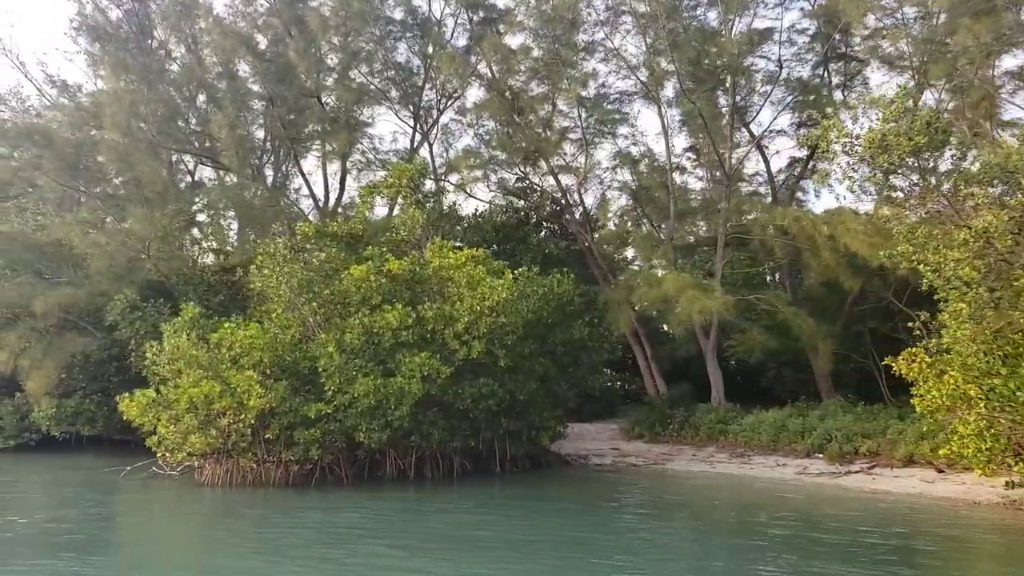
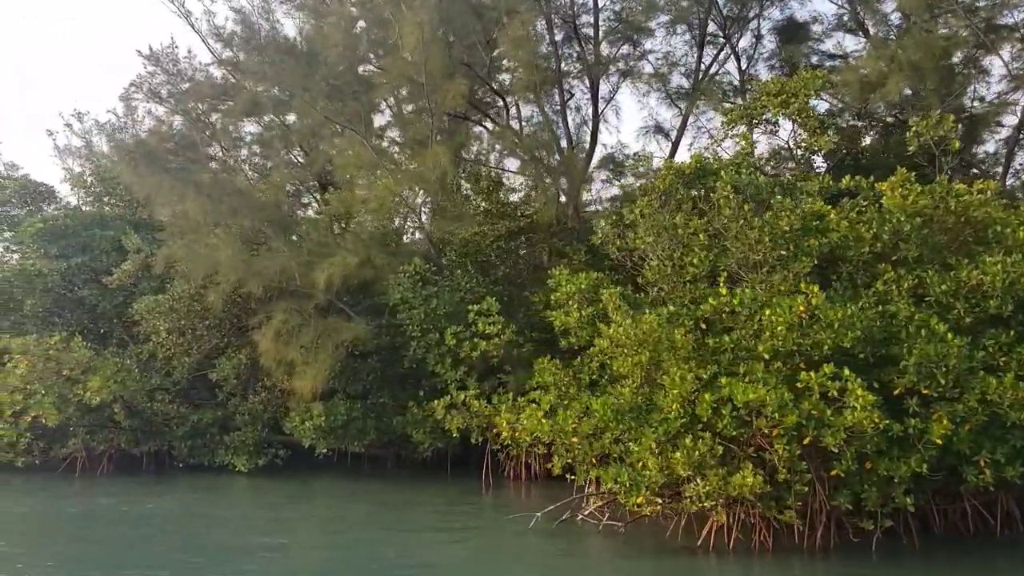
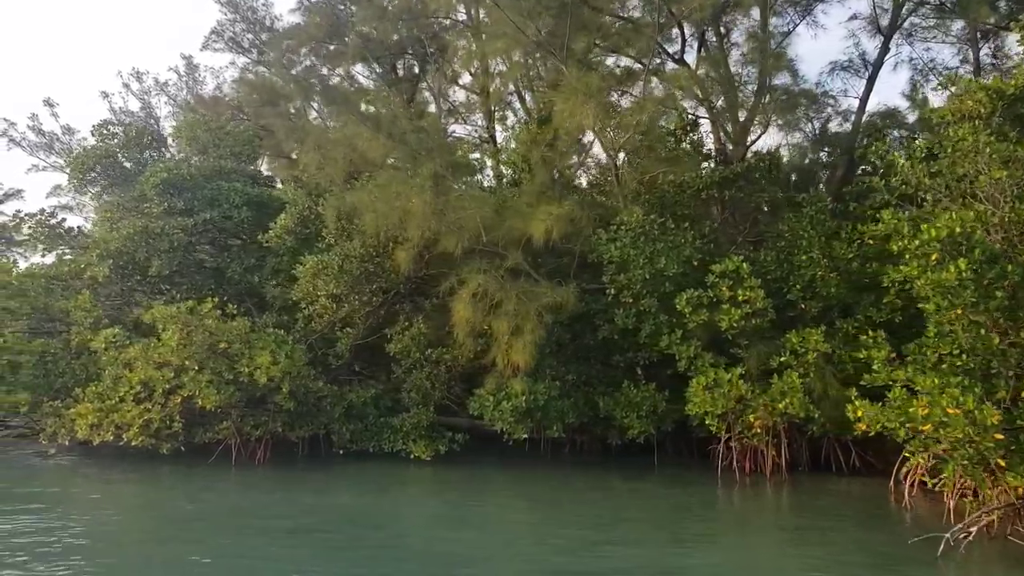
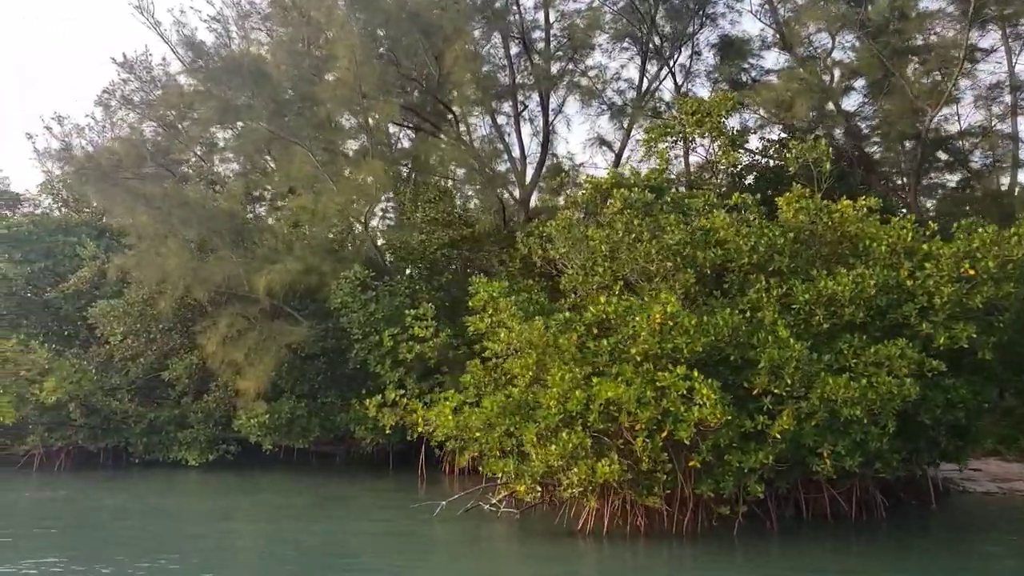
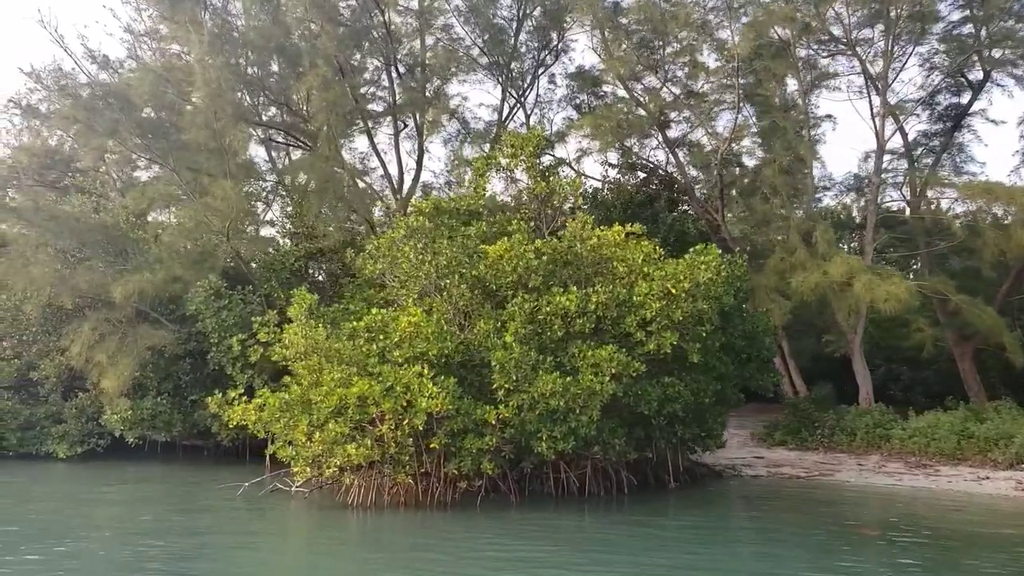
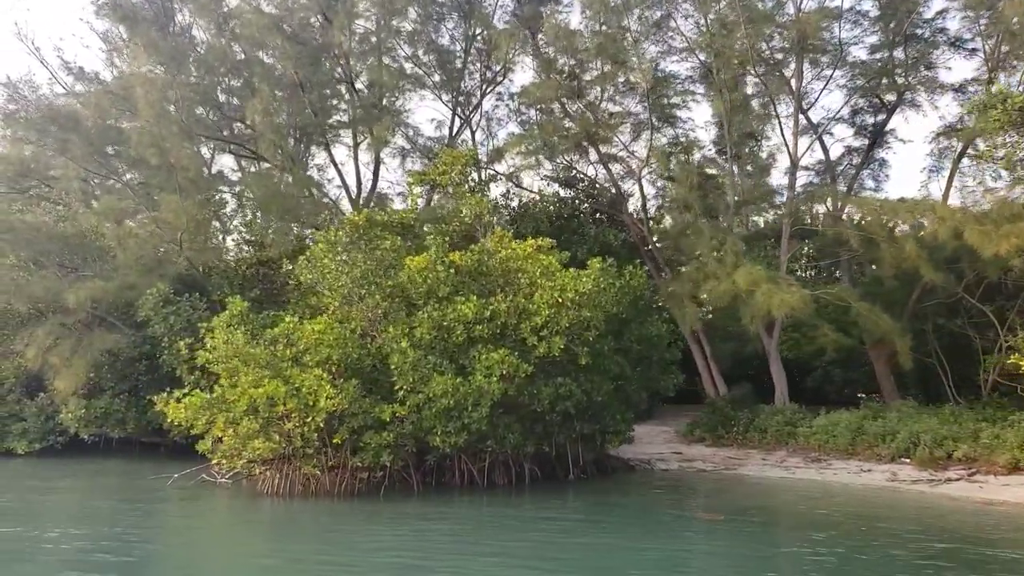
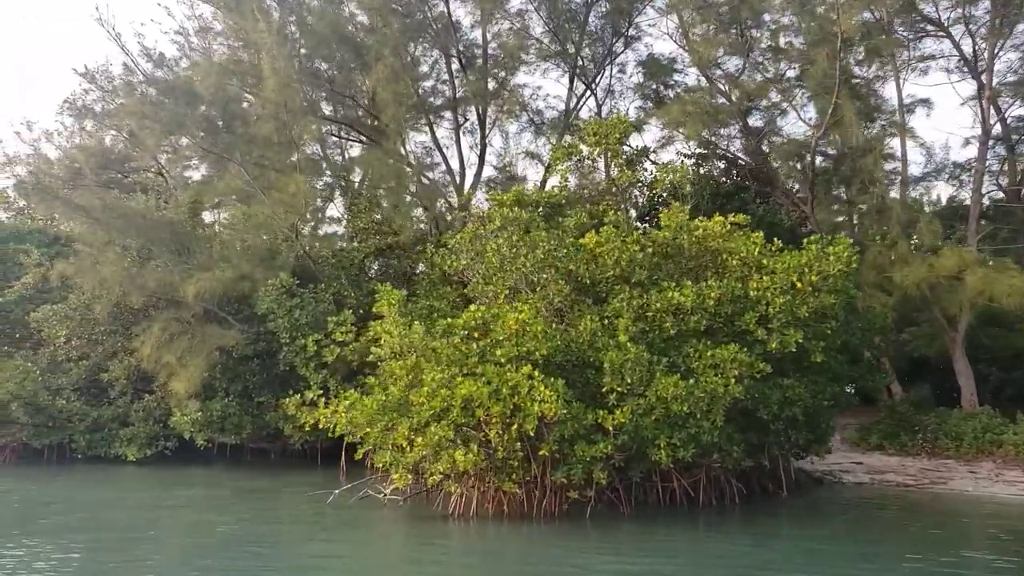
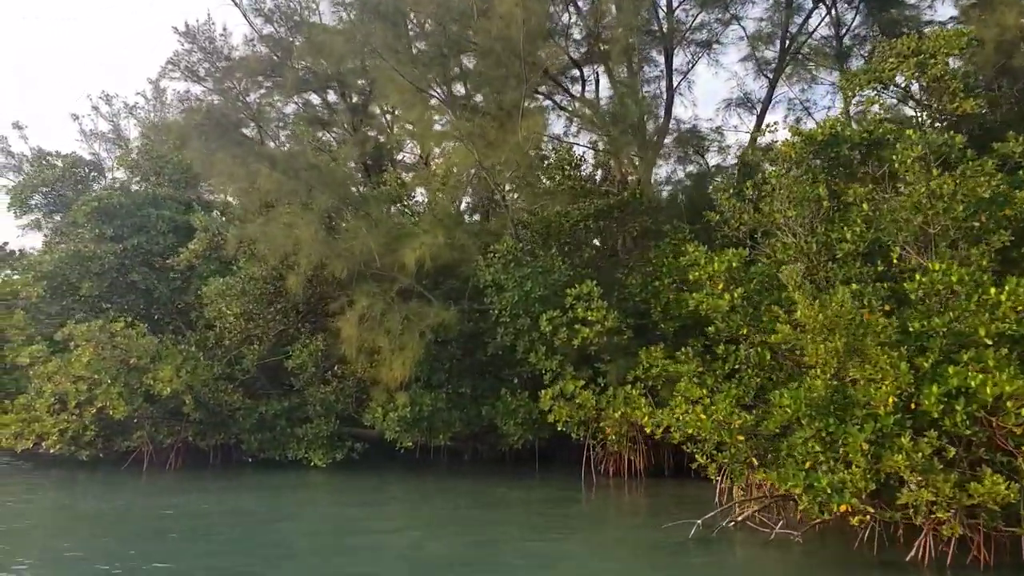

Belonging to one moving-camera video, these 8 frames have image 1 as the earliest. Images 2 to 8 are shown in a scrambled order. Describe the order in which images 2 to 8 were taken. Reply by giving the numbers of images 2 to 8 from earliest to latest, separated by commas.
6, 5, 7, 4, 2, 8, 3
